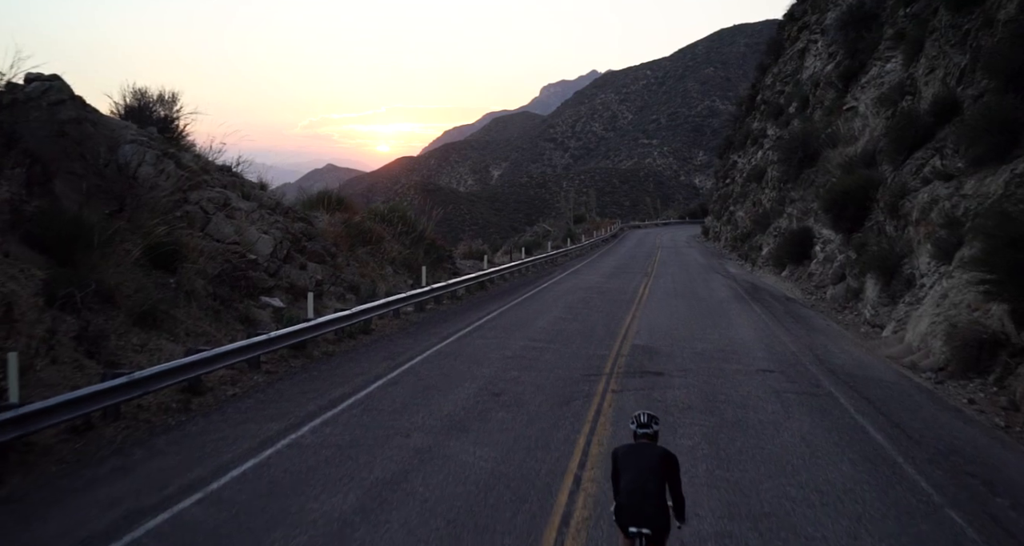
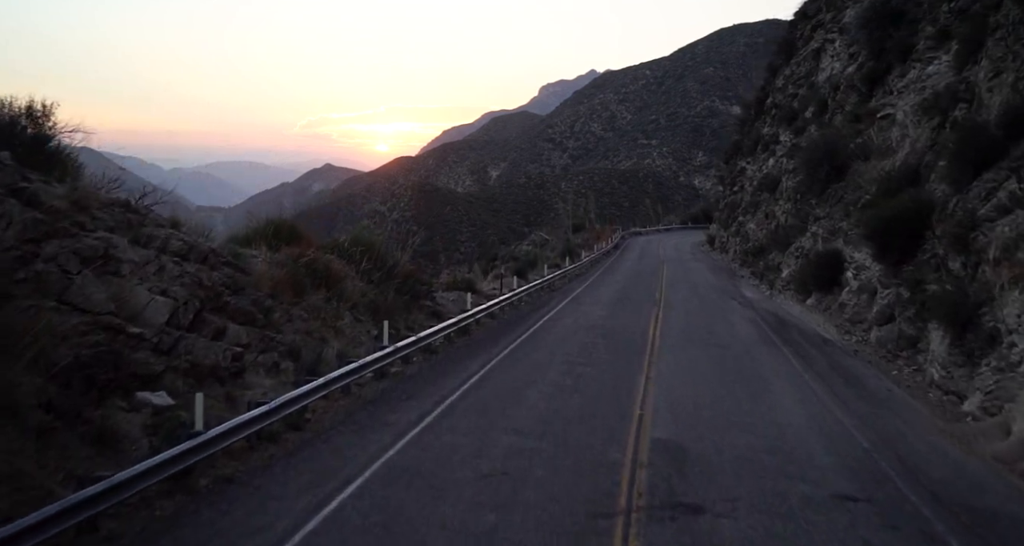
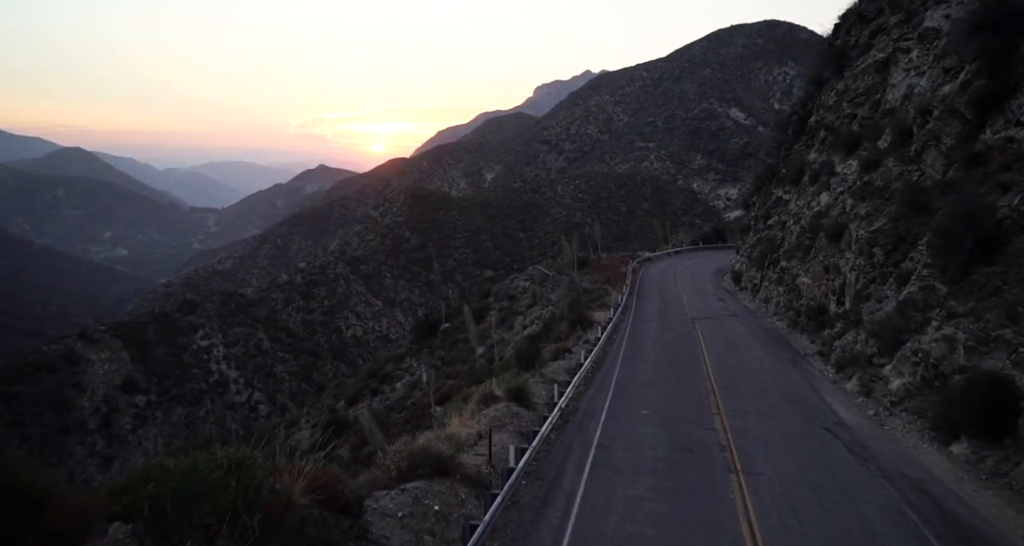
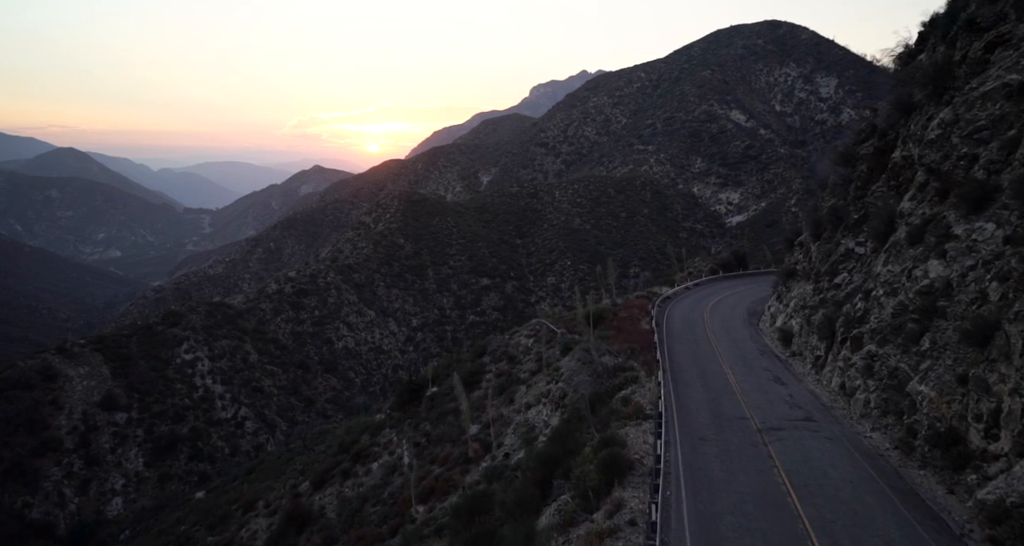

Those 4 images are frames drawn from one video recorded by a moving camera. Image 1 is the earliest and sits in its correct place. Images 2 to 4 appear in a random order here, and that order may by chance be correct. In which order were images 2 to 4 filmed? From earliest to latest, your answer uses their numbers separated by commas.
2, 3, 4
